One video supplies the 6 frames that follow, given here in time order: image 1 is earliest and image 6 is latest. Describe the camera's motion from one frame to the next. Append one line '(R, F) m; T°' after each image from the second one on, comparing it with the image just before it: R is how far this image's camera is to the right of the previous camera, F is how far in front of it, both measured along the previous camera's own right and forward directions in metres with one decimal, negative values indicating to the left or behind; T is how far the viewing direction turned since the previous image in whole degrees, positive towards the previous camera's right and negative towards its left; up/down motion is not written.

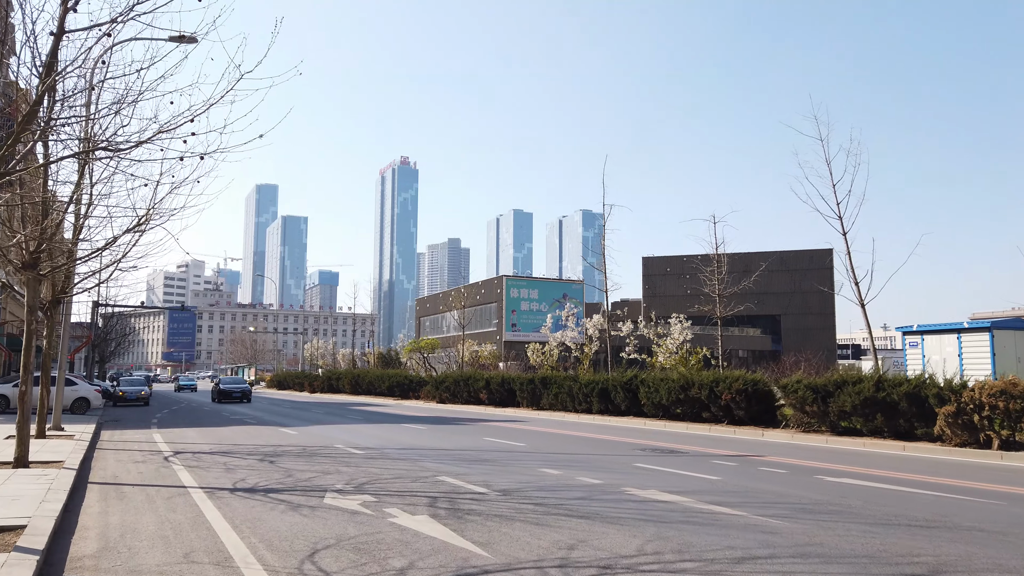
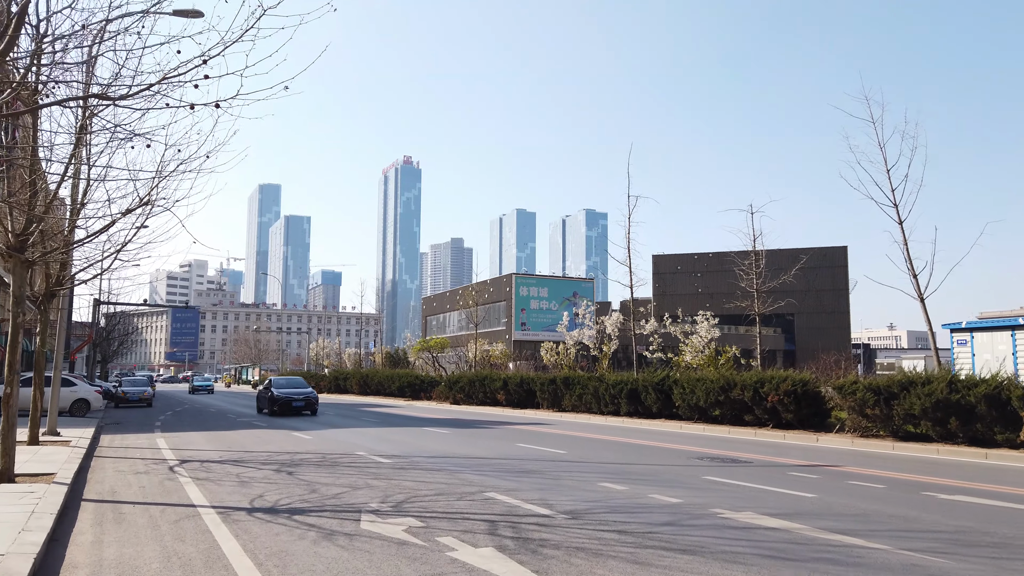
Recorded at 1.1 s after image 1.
(-0.7, +1.5) m; 0°
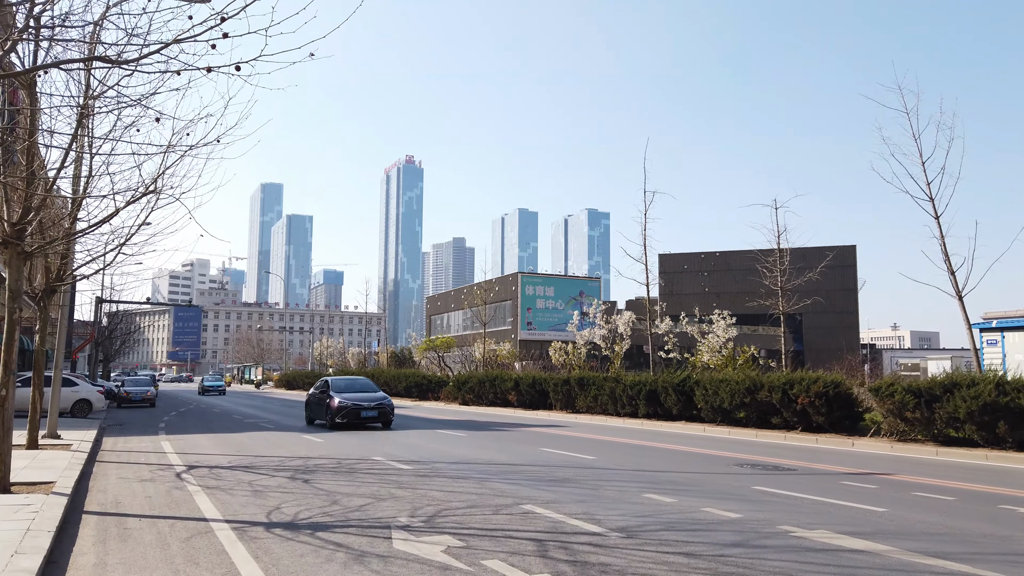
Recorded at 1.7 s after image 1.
(-0.4, +0.8) m; 0°
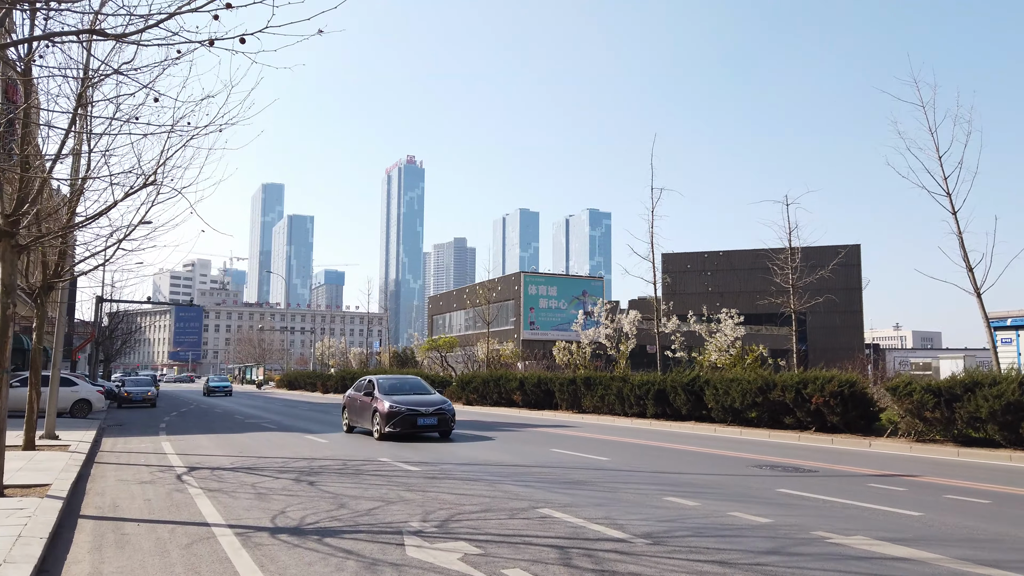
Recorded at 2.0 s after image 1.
(-0.2, +0.4) m; 0°
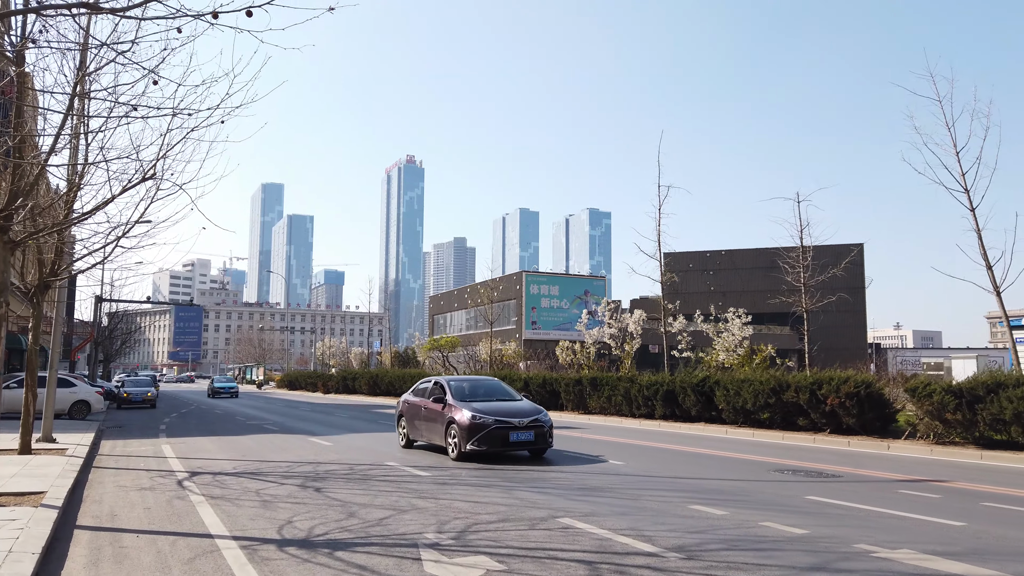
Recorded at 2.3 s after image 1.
(-0.2, +0.4) m; 0°
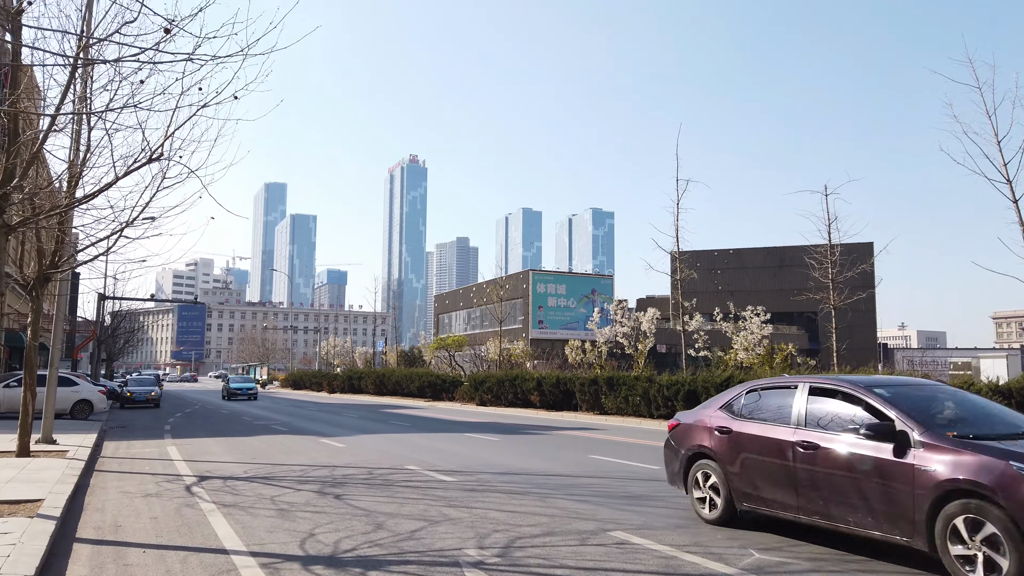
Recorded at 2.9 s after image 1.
(-0.4, +0.8) m; 0°
